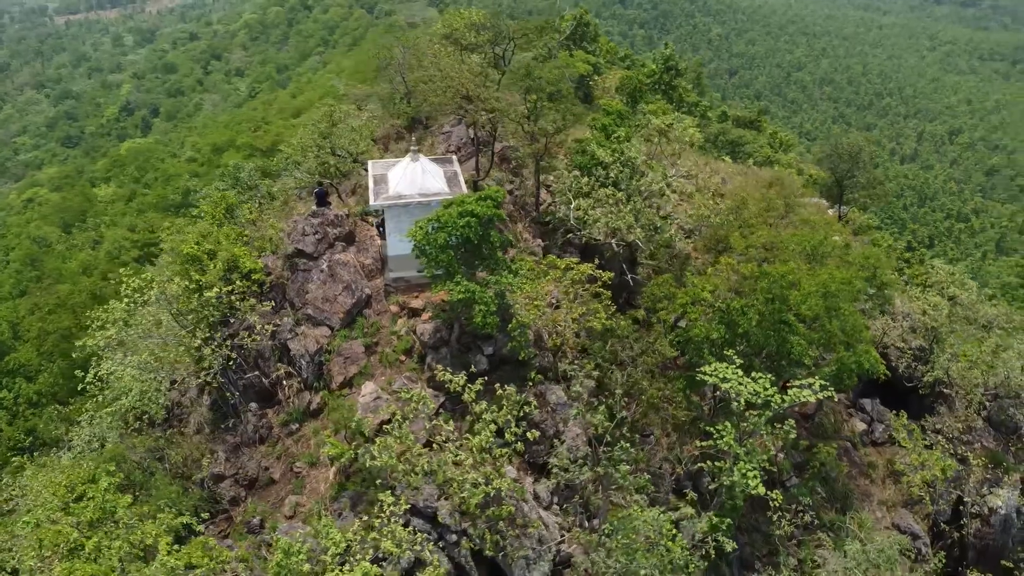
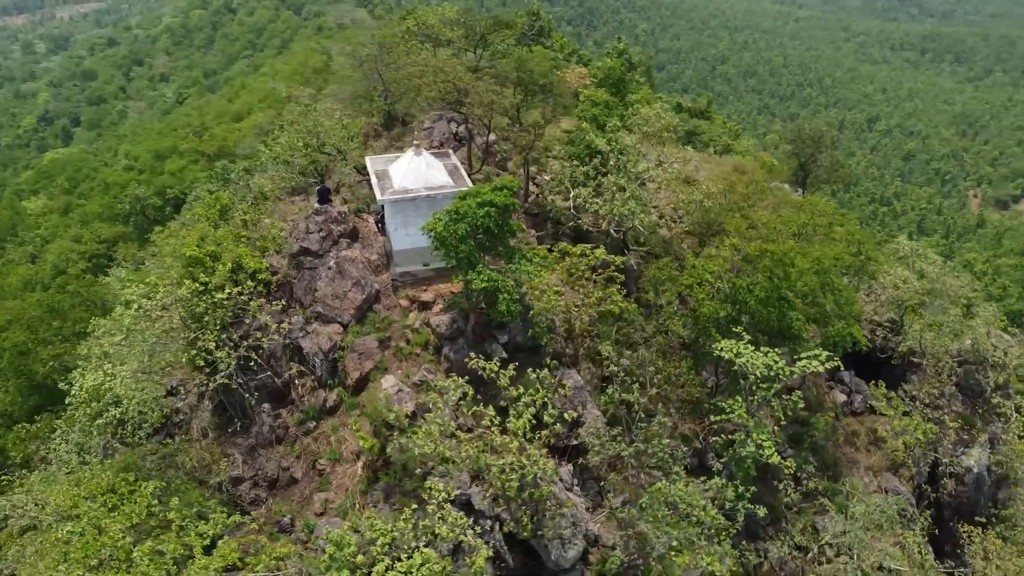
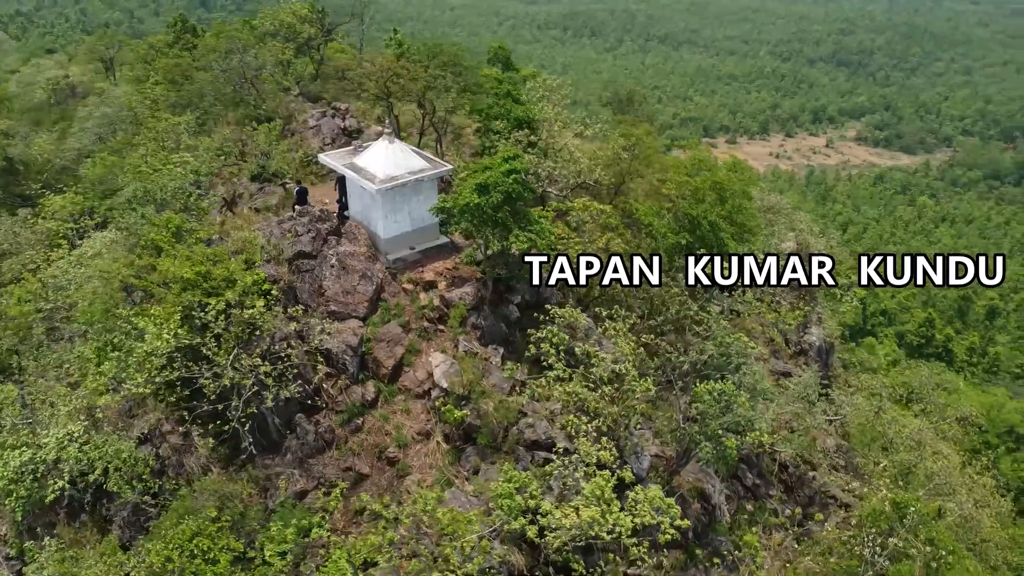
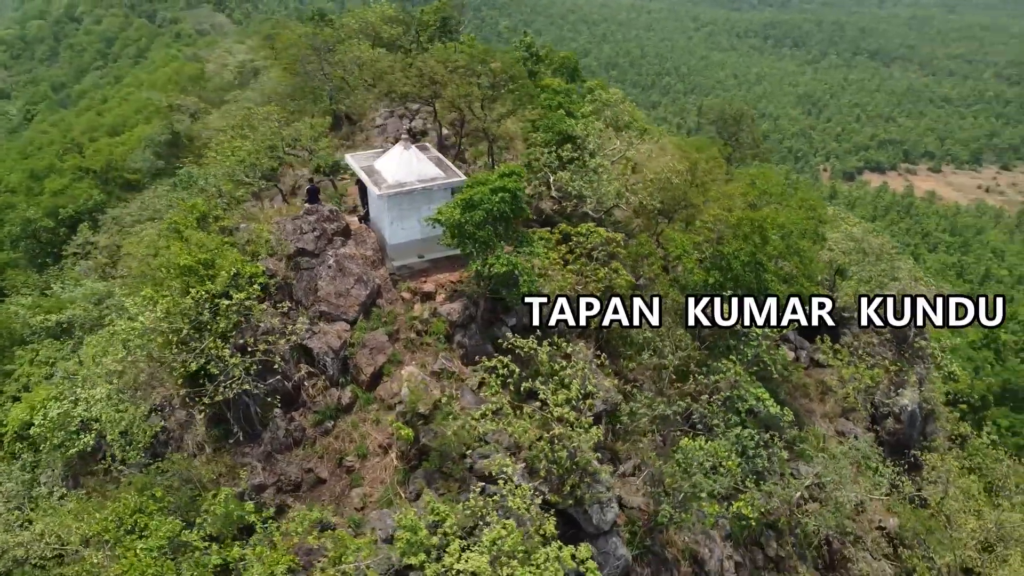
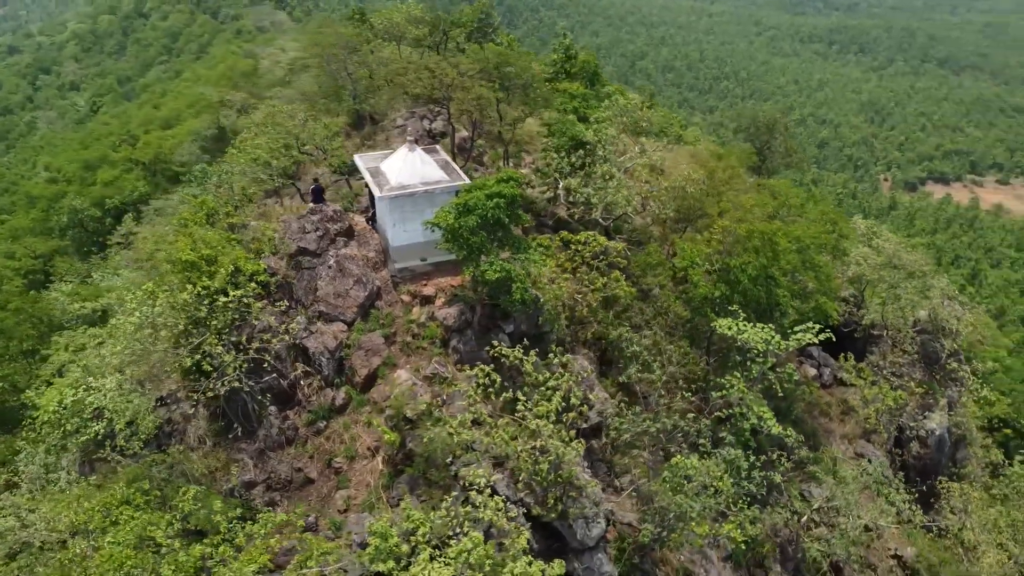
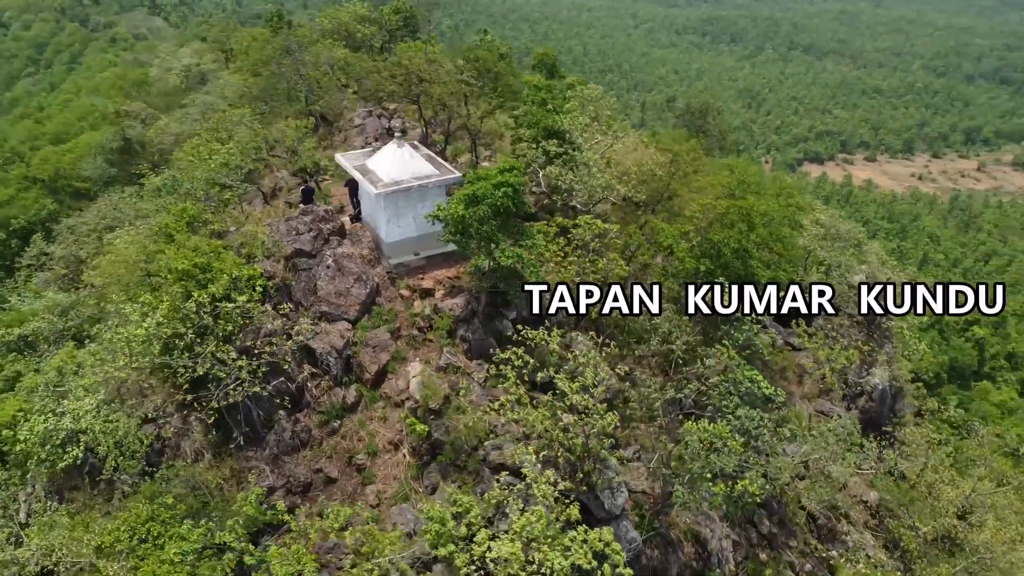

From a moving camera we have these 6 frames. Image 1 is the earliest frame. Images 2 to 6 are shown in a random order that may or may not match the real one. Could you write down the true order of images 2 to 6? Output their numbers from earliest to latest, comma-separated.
2, 5, 4, 6, 3
